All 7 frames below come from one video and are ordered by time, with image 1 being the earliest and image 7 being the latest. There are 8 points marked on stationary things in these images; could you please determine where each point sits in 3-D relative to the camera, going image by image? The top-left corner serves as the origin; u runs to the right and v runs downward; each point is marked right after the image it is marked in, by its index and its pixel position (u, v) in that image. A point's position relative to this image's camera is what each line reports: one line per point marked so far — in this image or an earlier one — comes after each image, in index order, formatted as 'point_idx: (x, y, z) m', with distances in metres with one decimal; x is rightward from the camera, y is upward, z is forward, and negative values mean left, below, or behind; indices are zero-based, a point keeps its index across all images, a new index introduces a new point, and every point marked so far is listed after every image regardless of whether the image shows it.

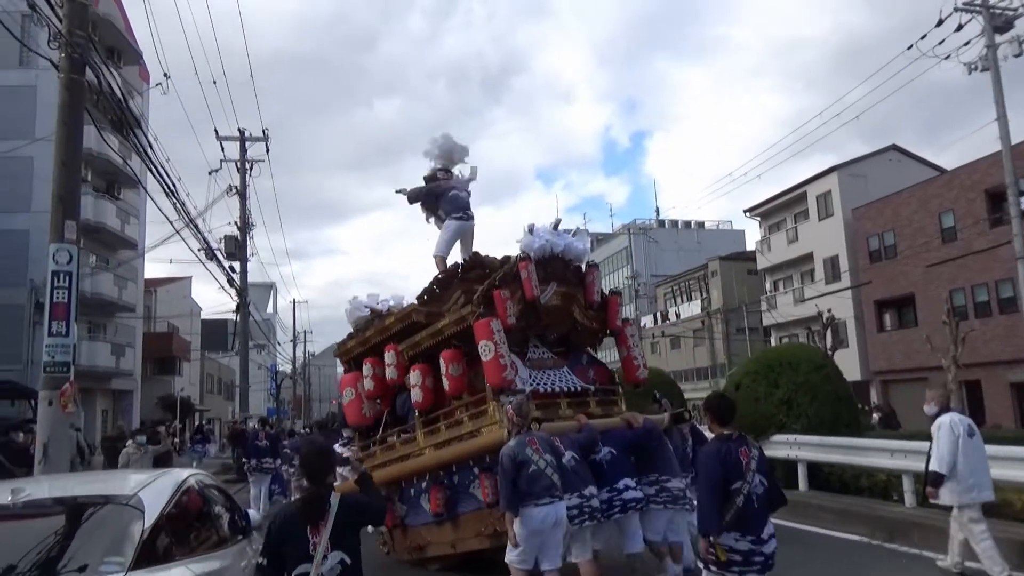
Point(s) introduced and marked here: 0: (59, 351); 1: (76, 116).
0: (-5.3, -0.7, +8.9) m
1: (-5.5, +2.2, +9.5) m
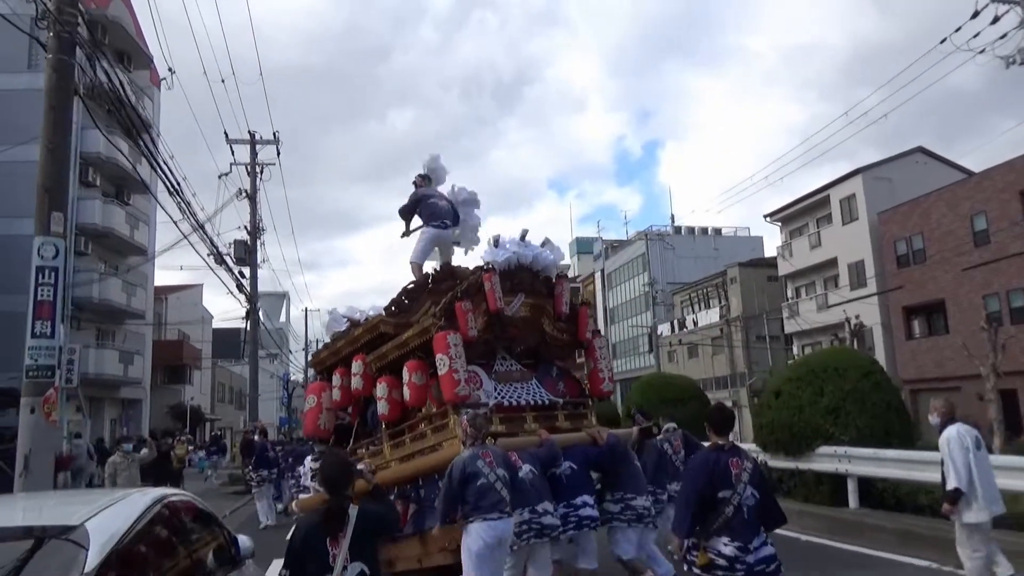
0: (-5.0, -0.7, +8.1) m
1: (-5.2, +2.2, +8.8) m
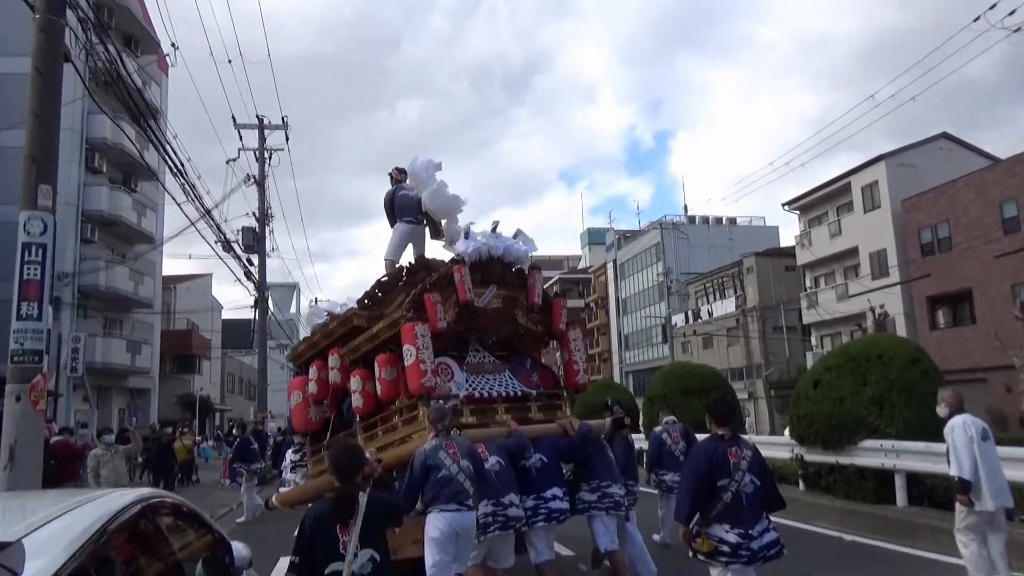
0: (-4.8, -0.5, +7.5) m
1: (-4.9, +2.4, +8.2) m
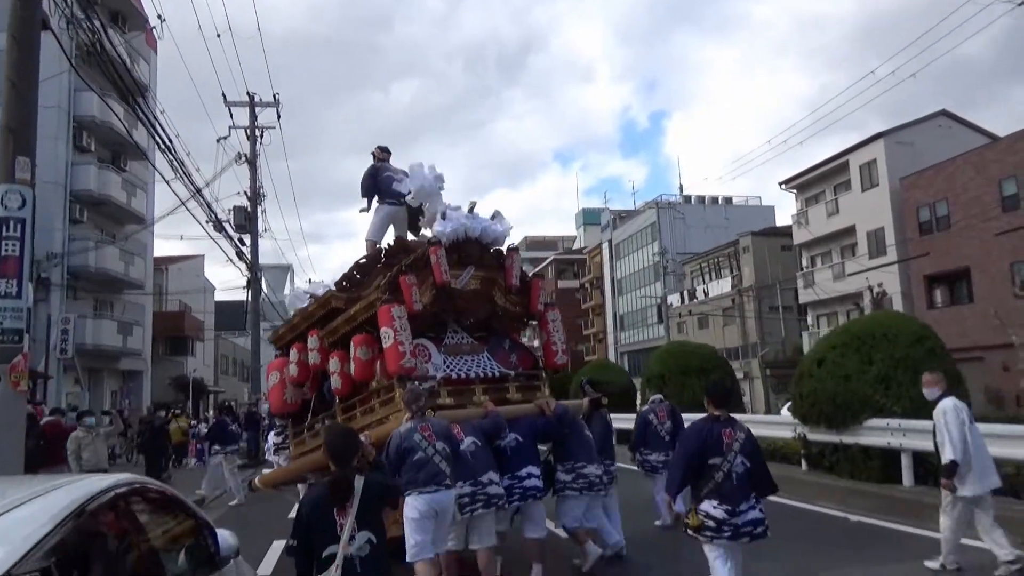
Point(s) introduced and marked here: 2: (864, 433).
0: (-4.8, -0.3, +7.2) m
1: (-4.9, +2.6, +7.8) m
2: (+4.6, -1.9, +9.9) m
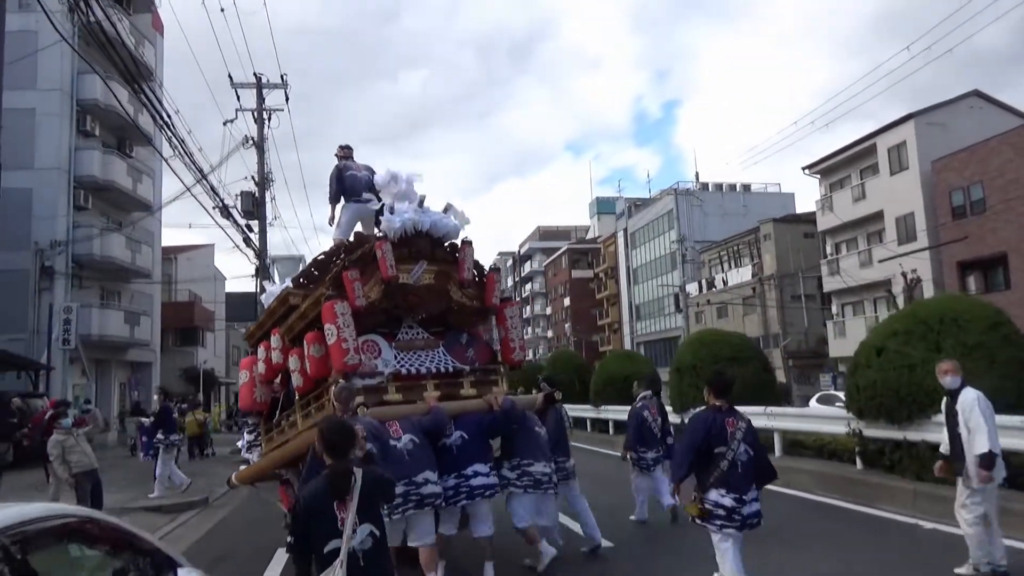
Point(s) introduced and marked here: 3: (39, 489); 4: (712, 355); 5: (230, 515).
0: (-4.5, -0.1, +6.3) m
1: (-4.7, +2.8, +6.9) m
2: (+4.9, -1.7, +8.9) m
3: (-9.3, -4.0, +14.9) m
4: (+4.1, -1.4, +15.5) m
5: (-4.6, -3.7, +12.2) m
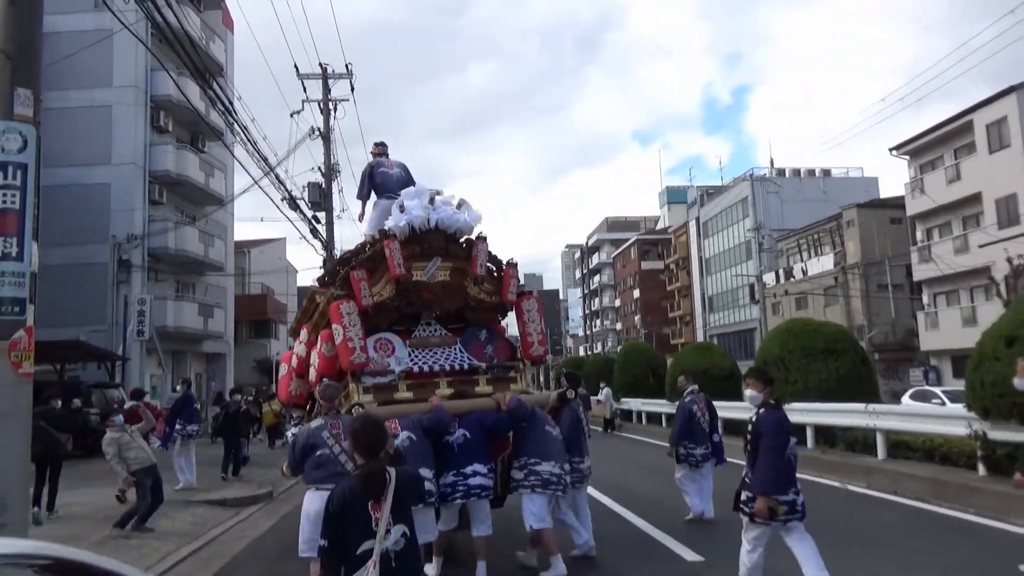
0: (-3.9, 0.0, +6.0) m
1: (-4.0, +3.0, +6.5) m
2: (+5.7, -1.5, +7.7) m
3: (-7.9, -3.8, +15.0) m
4: (+5.5, -1.1, +14.3) m
5: (-3.4, -3.5, +11.8) m
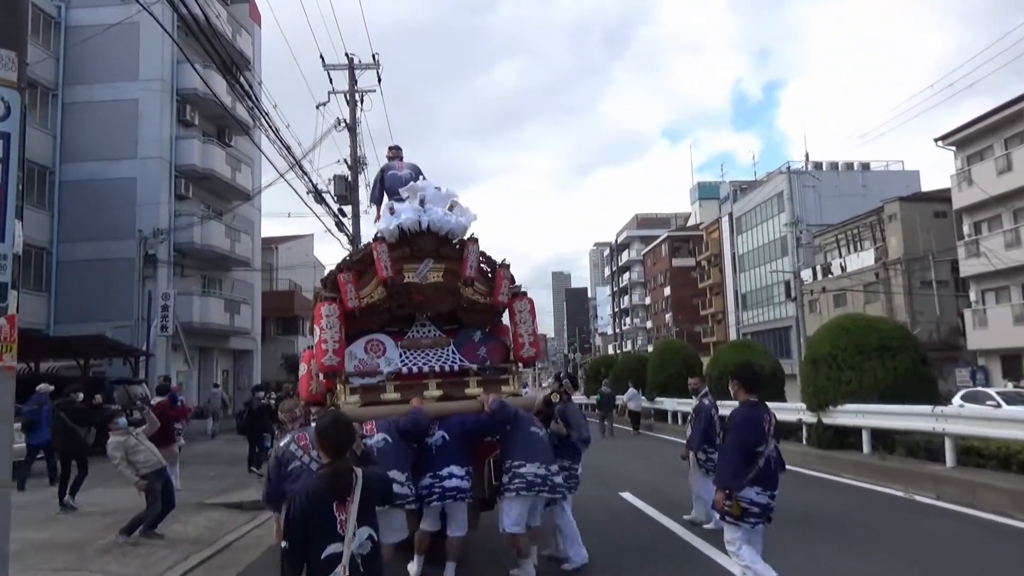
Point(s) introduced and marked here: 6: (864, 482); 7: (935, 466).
0: (-3.7, +0.2, +5.3) m
1: (-3.8, +3.1, +5.9) m
2: (+6.0, -1.3, +6.7) m
3: (-7.3, -3.6, +14.5) m
4: (+6.0, -1.0, +13.4) m
5: (-2.9, -3.4, +11.2) m
6: (+5.3, -2.9, +11.4) m
7: (+5.8, -2.4, +10.3) m
